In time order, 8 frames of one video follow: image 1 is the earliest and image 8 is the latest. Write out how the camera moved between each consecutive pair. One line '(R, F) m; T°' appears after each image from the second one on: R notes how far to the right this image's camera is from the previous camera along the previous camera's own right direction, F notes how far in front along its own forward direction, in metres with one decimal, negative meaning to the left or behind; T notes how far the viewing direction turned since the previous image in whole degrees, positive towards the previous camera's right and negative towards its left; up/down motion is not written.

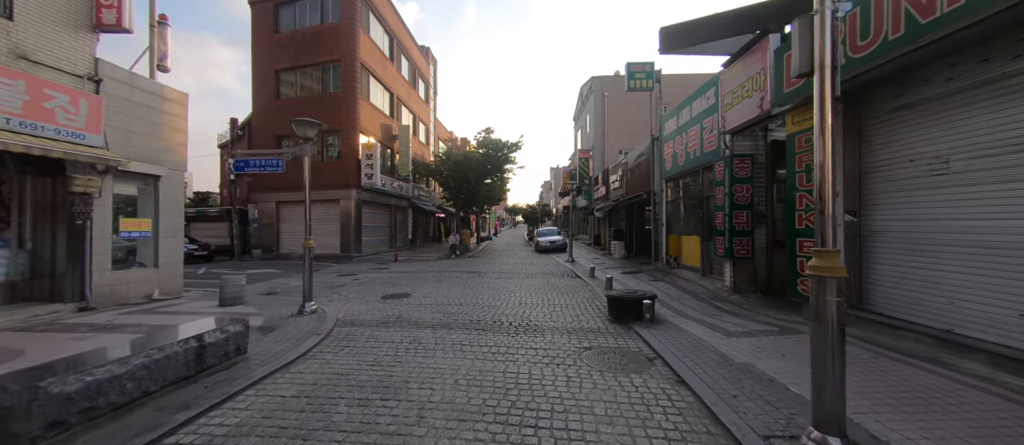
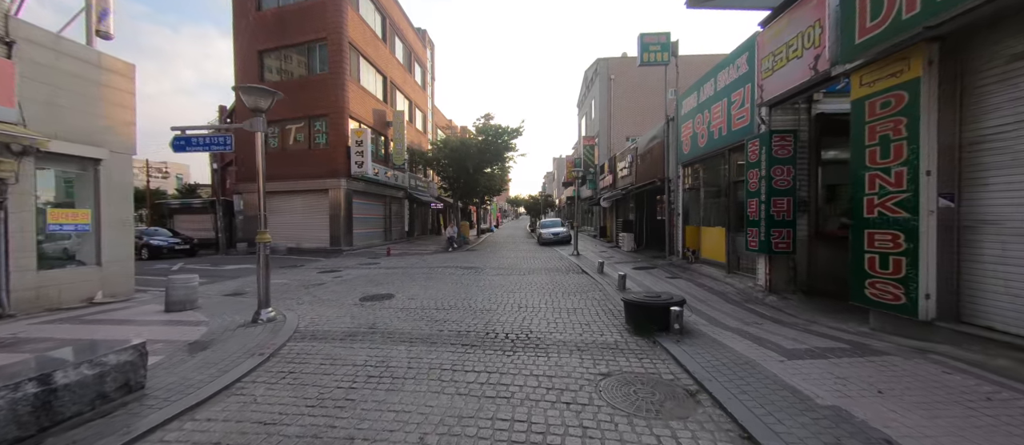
(+0.1, +1.2) m; 0°
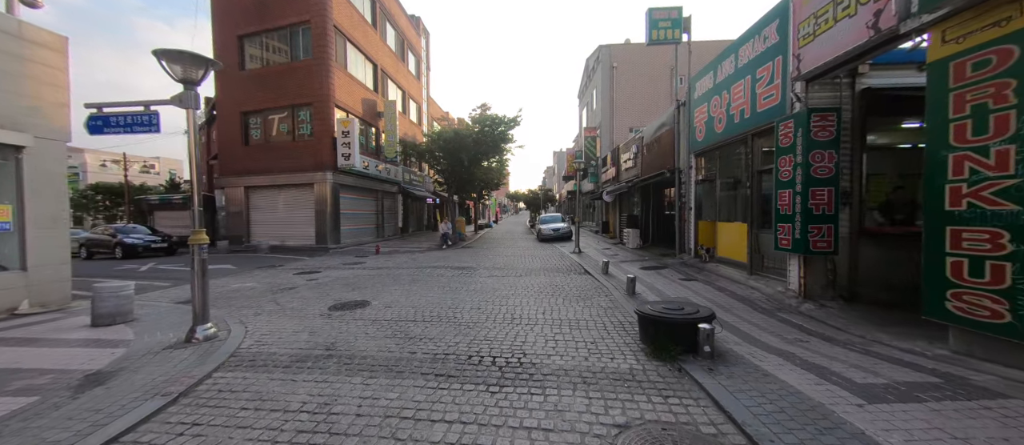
(+0.2, +1.1) m; 0°
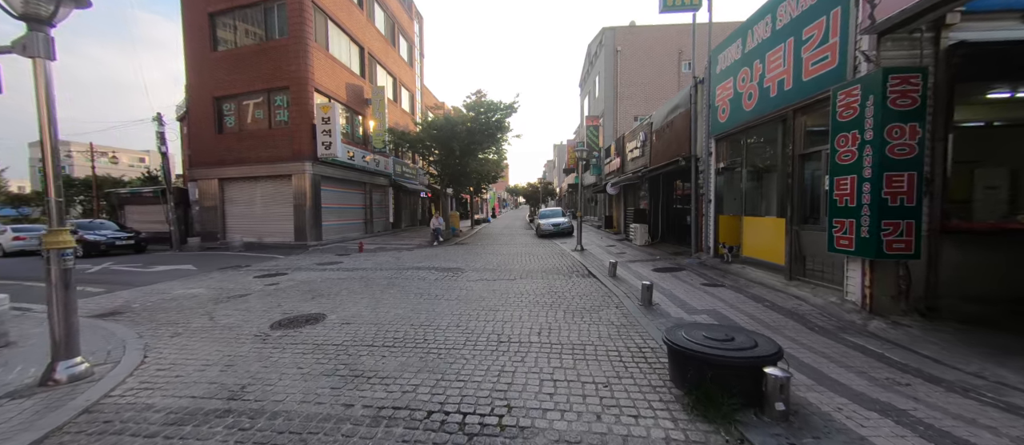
(+0.2, +1.4) m; 0°
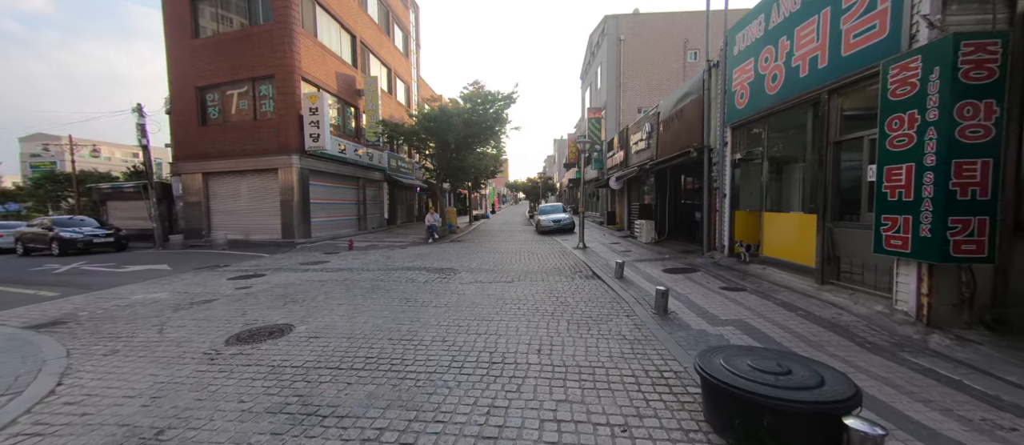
(+0.1, +0.8) m; 0°
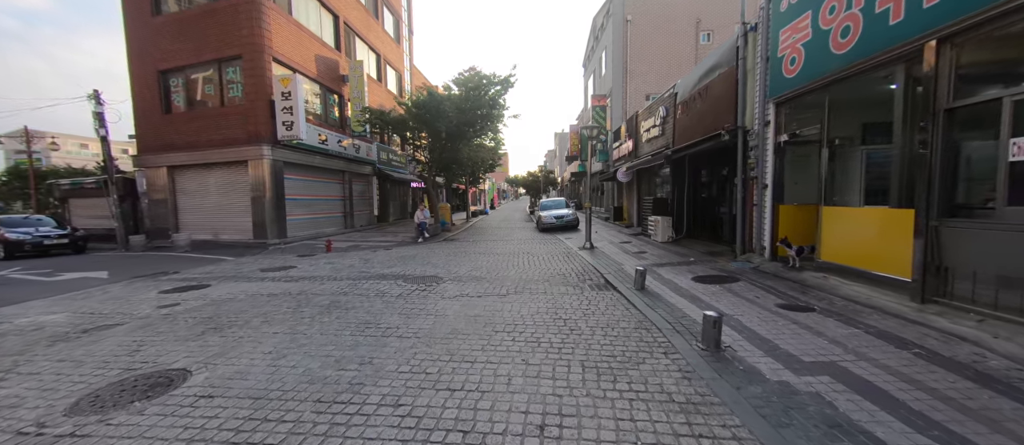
(+0.1, +1.5) m; 0°
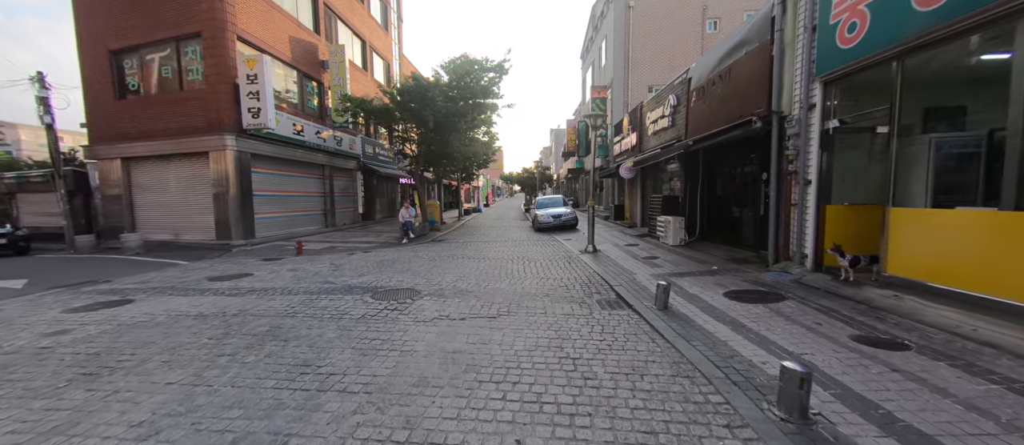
(0.0, +1.3) m; +1°
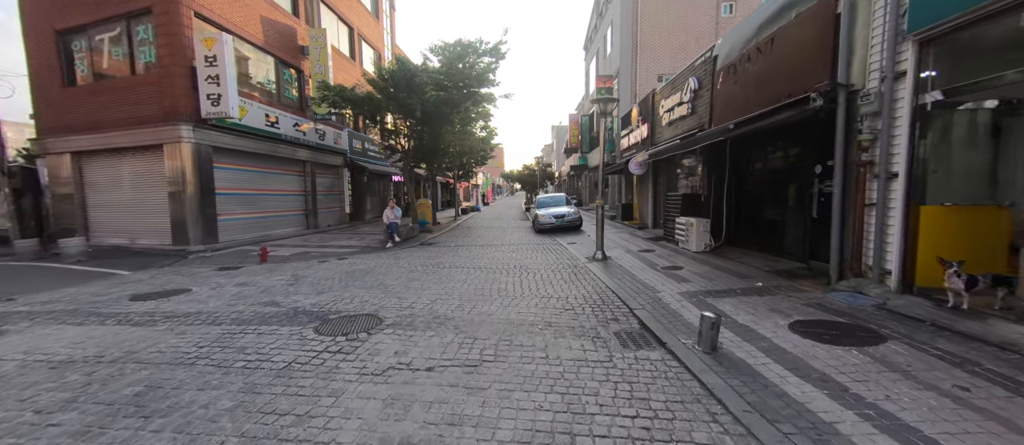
(+0.1, +1.4) m; 0°
